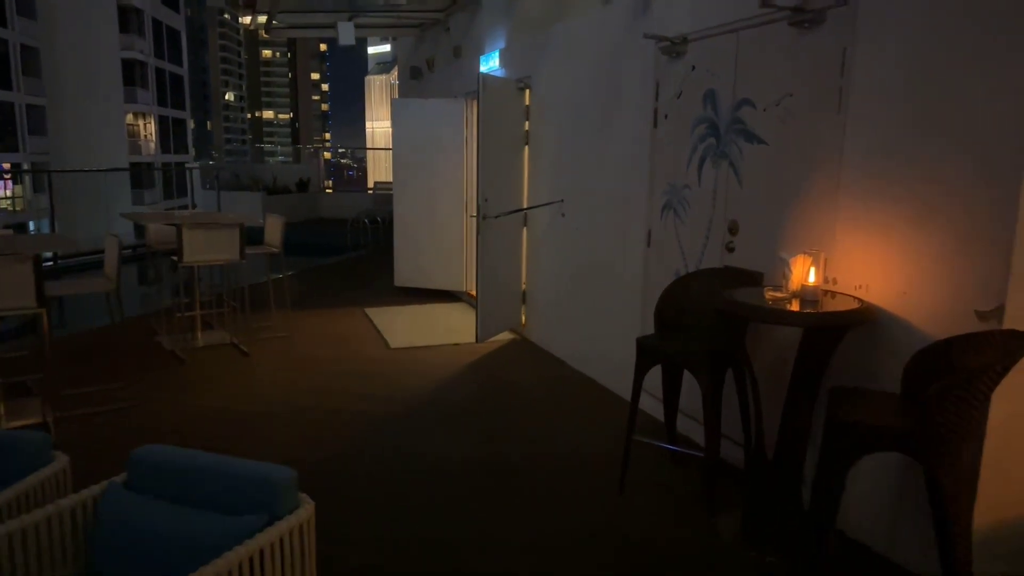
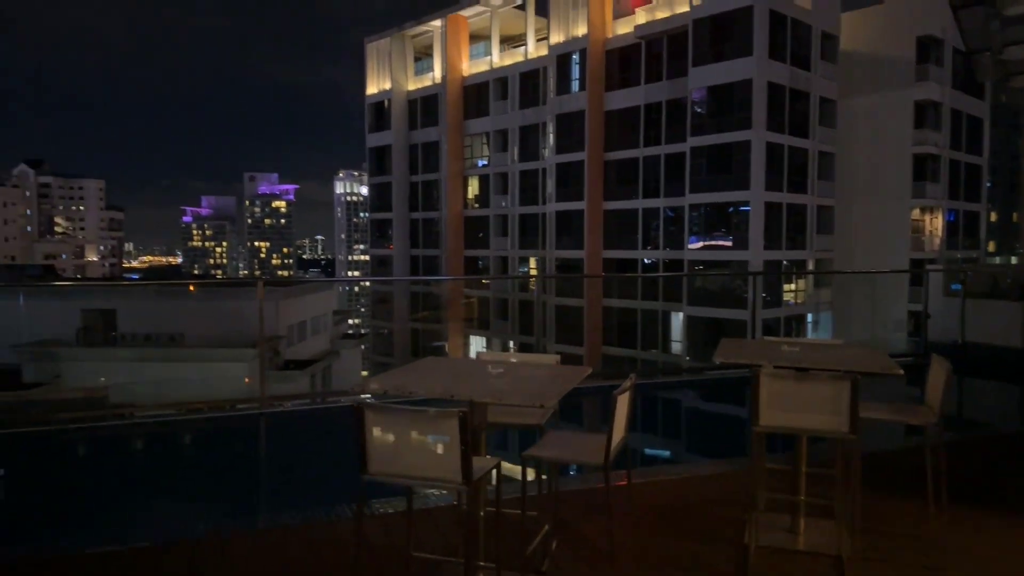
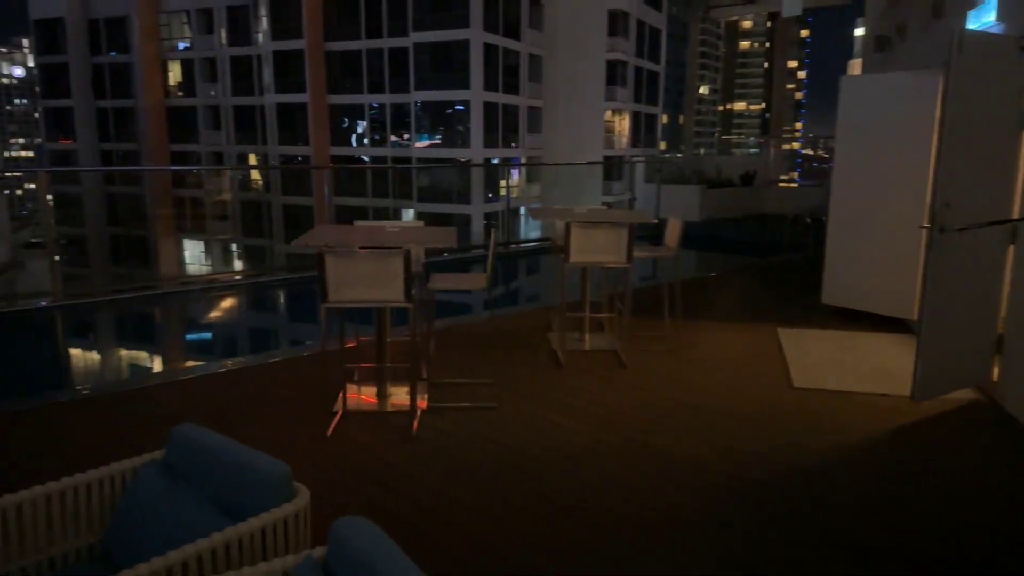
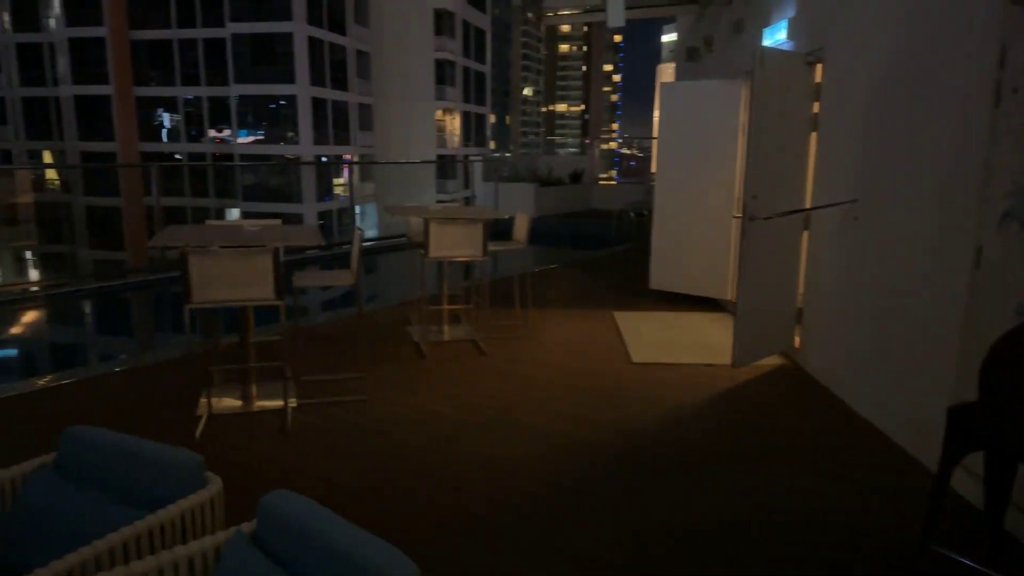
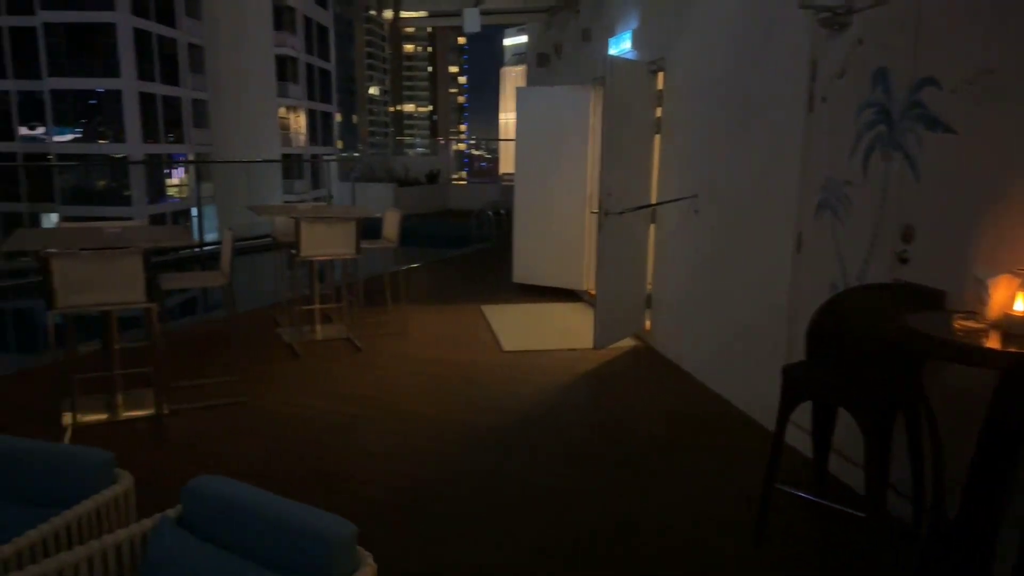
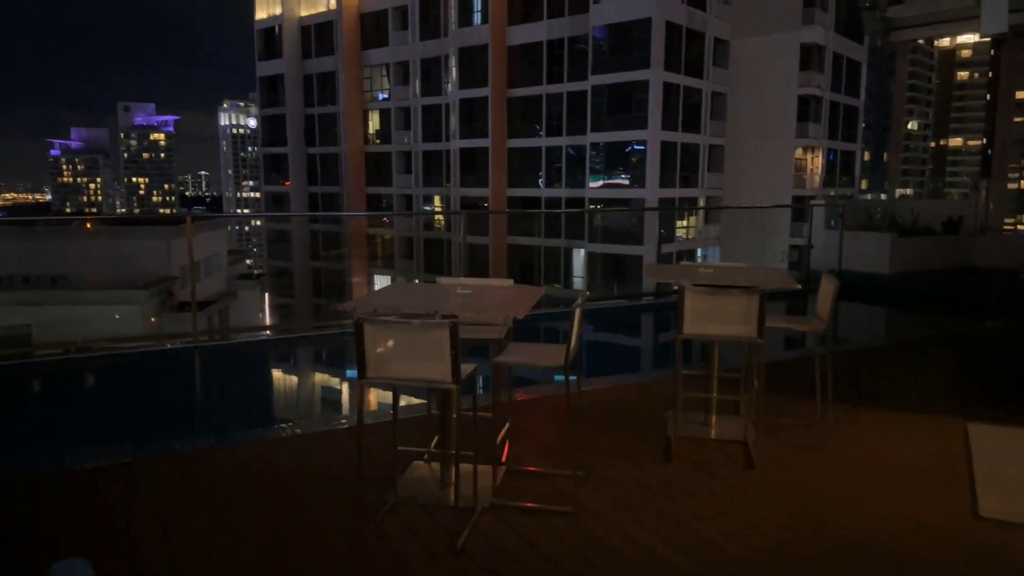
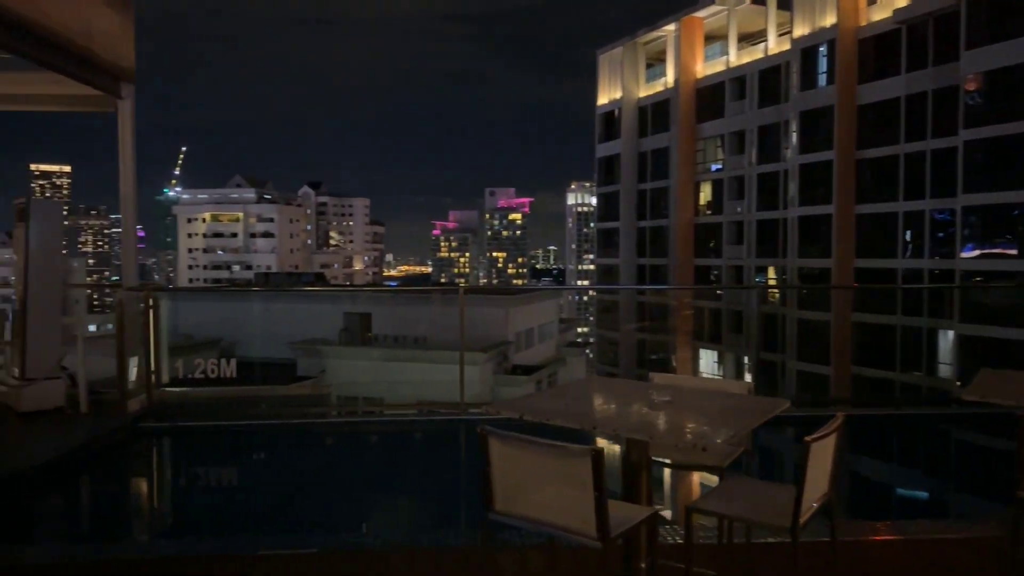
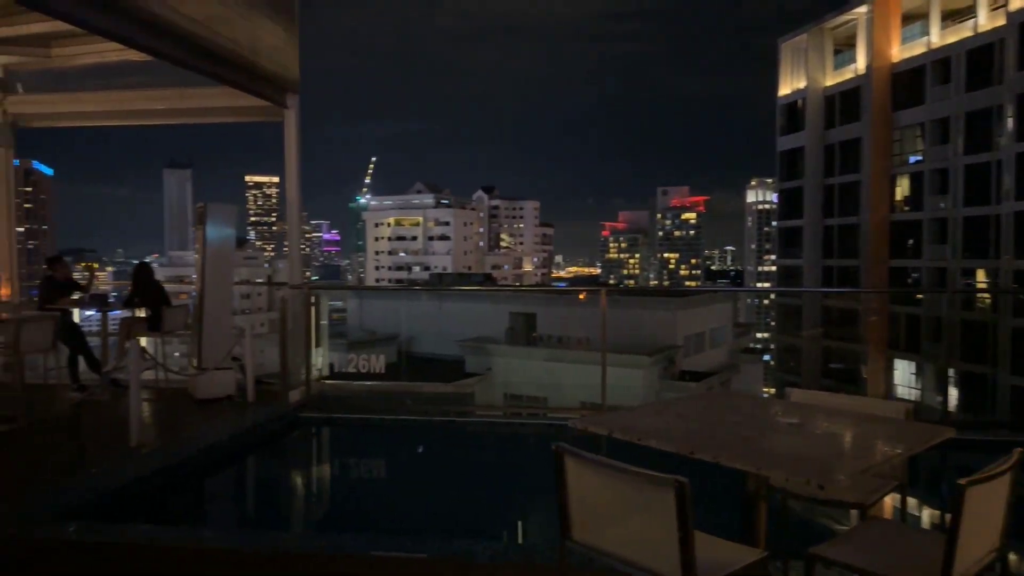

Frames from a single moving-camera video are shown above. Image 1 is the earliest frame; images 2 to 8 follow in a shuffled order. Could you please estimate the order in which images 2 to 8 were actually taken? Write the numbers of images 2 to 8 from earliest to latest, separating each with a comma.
5, 4, 3, 6, 2, 7, 8
